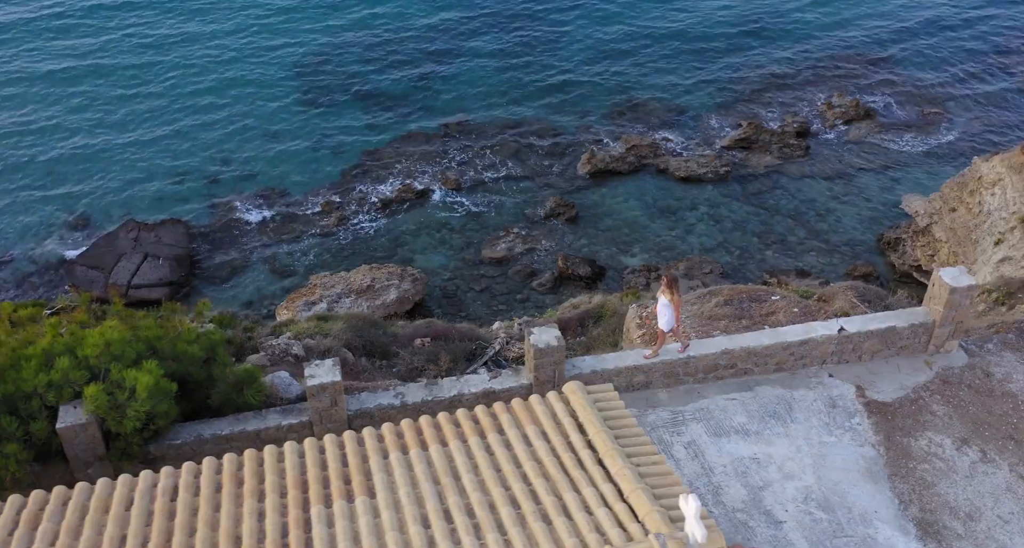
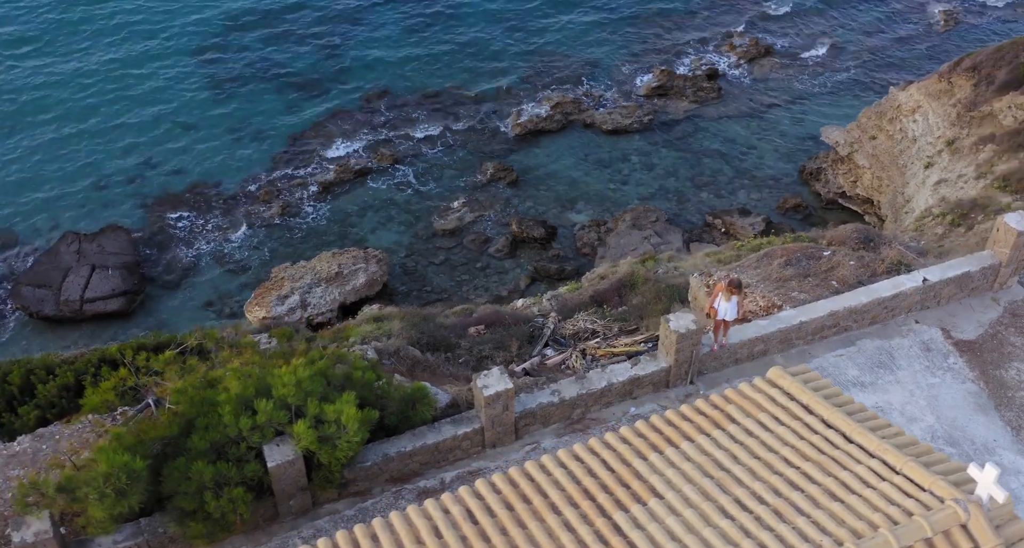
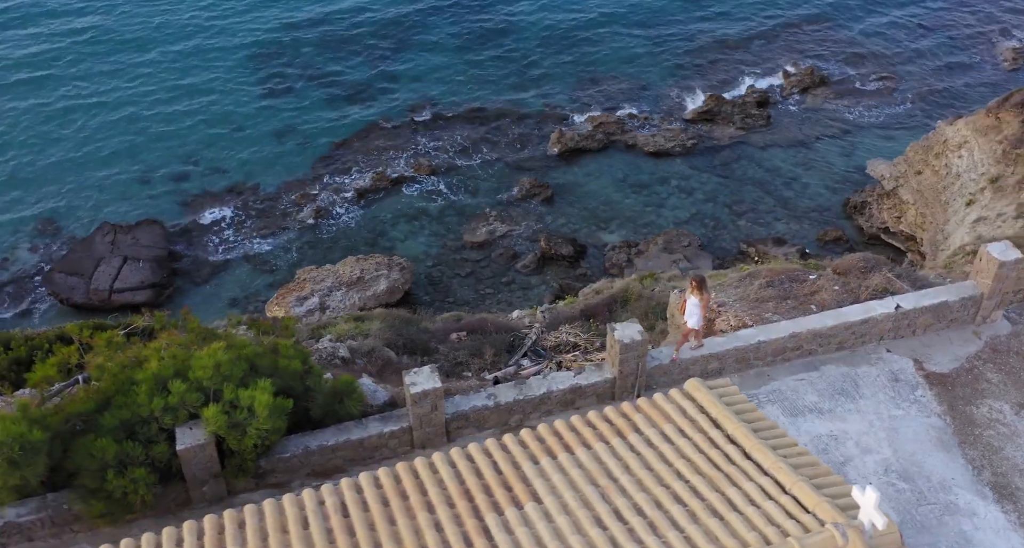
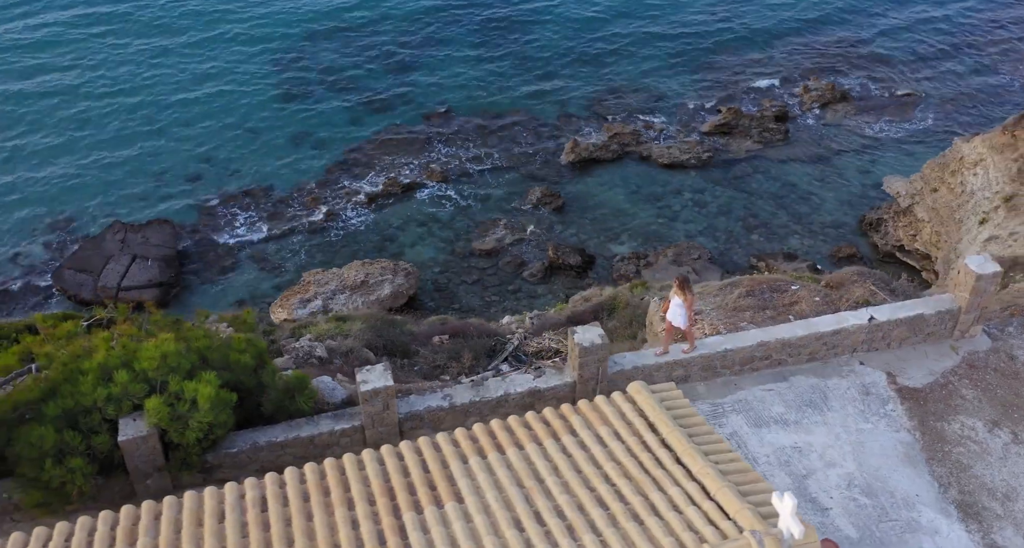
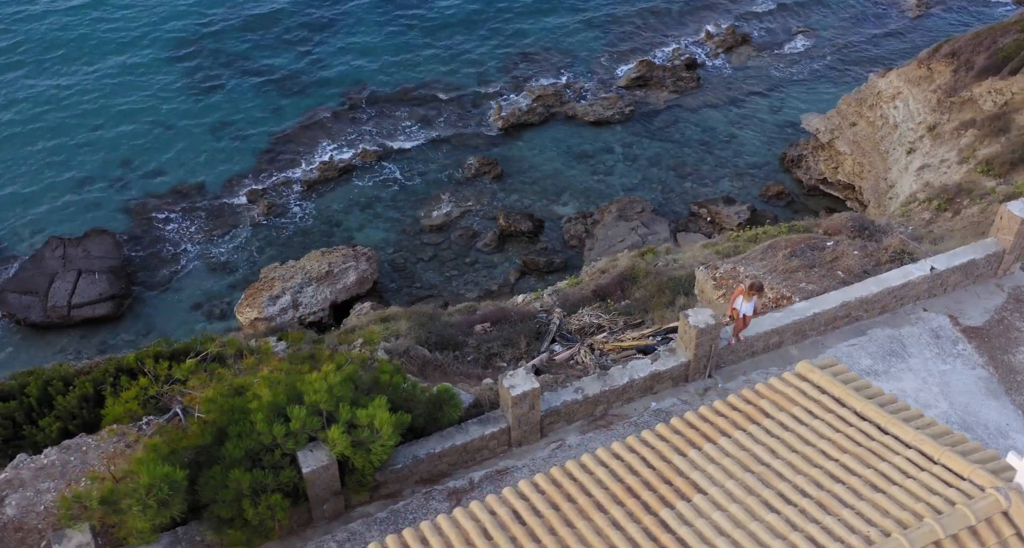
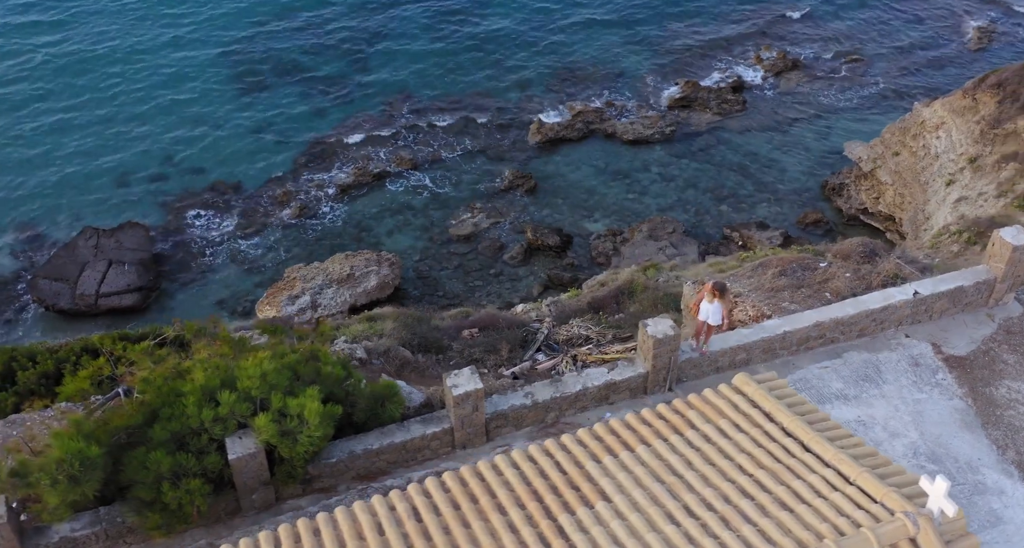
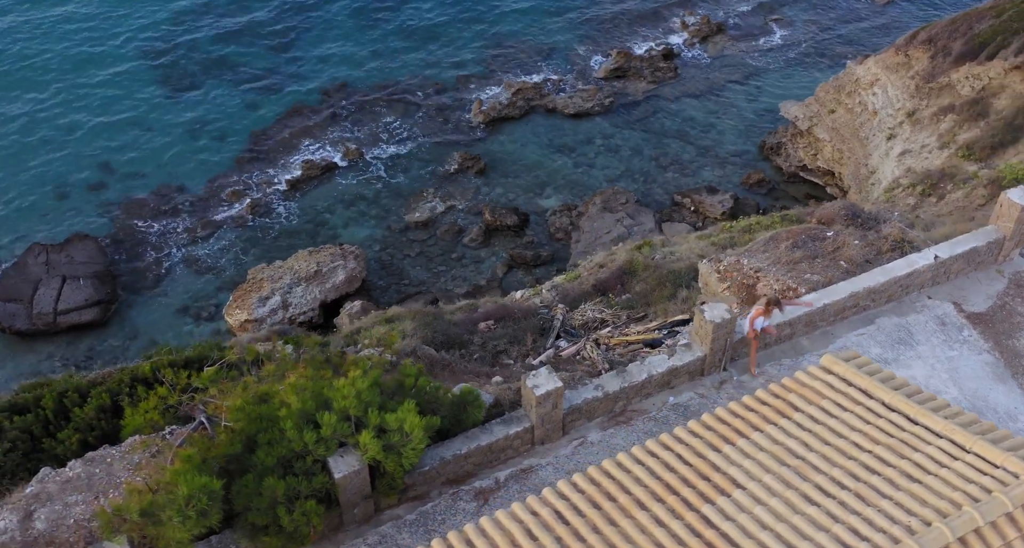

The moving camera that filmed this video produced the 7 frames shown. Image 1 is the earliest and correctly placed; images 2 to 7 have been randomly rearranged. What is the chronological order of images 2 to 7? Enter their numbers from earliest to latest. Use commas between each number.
4, 3, 6, 2, 5, 7
